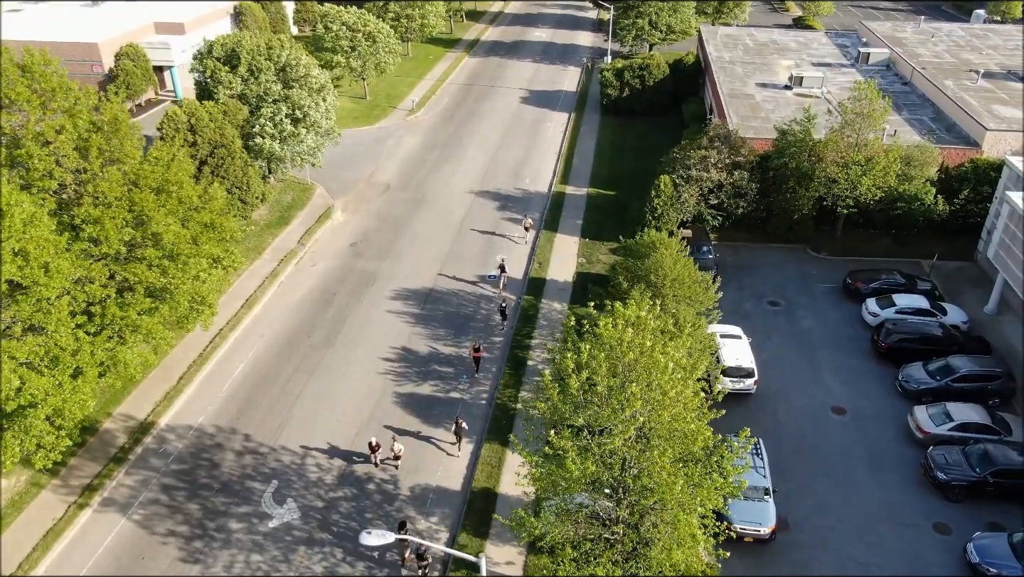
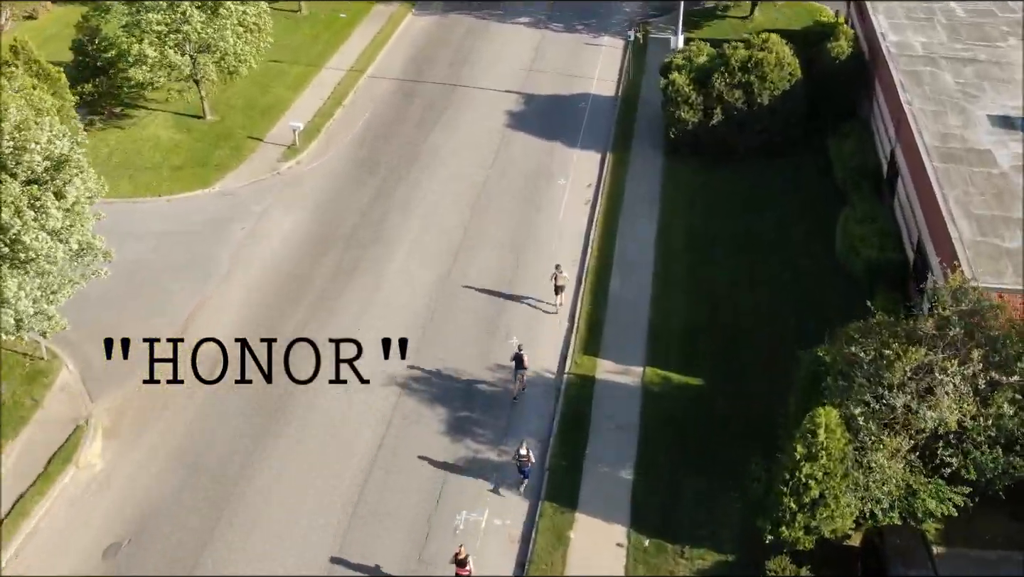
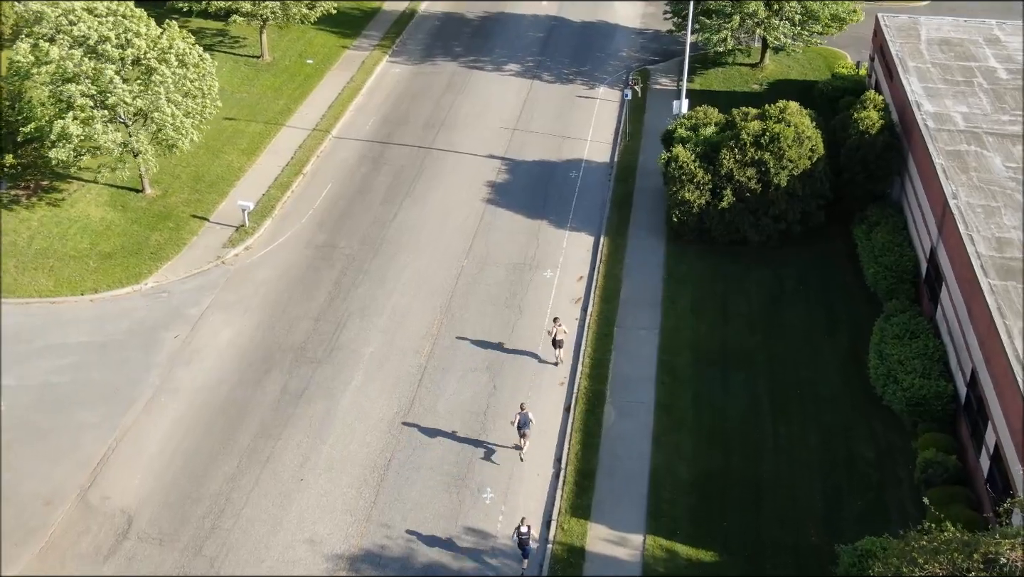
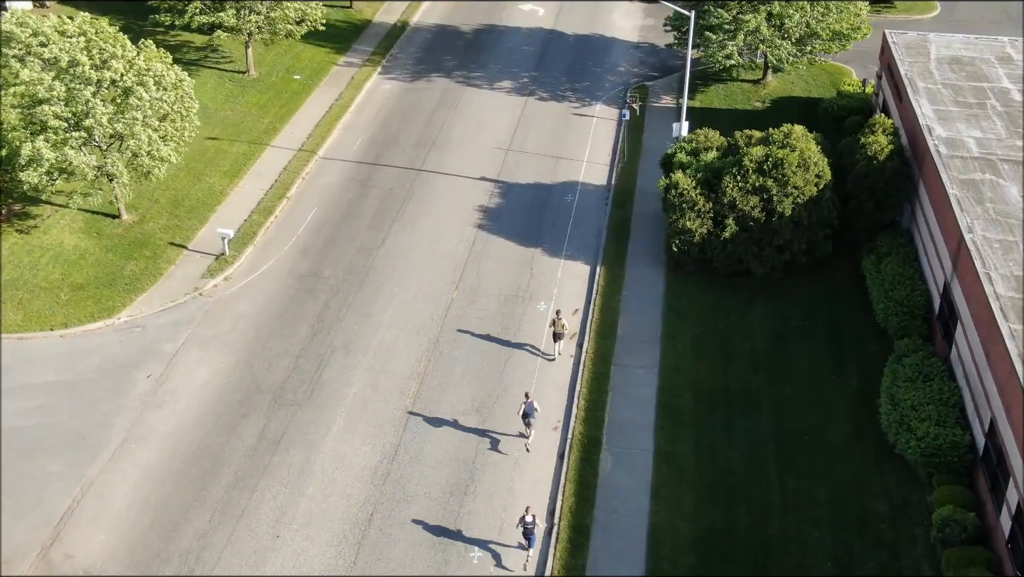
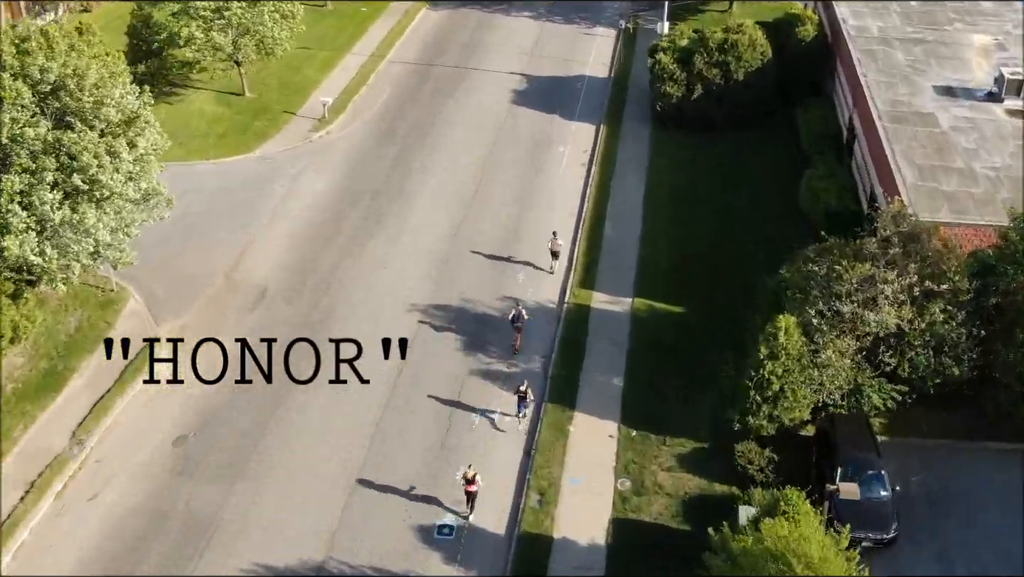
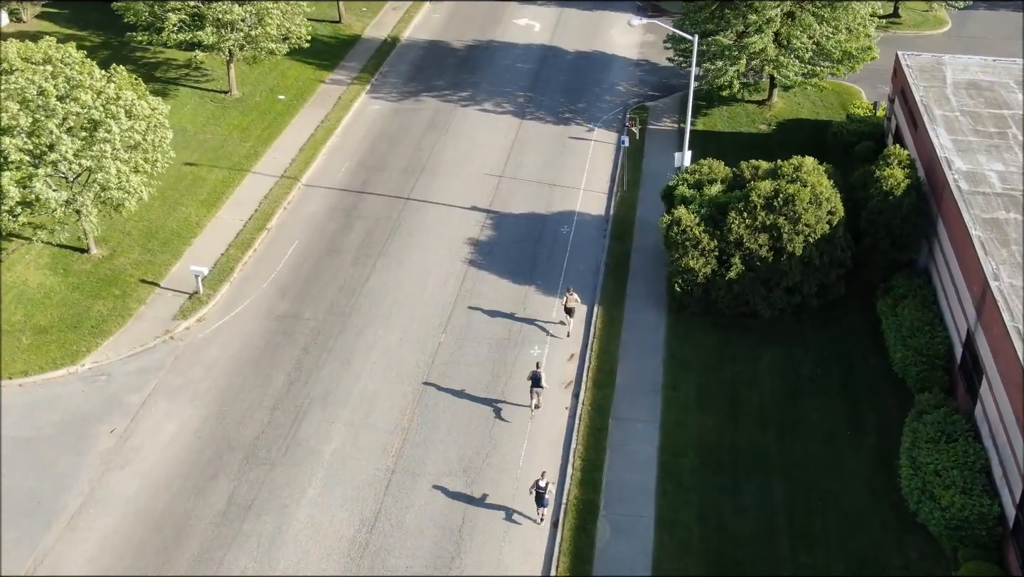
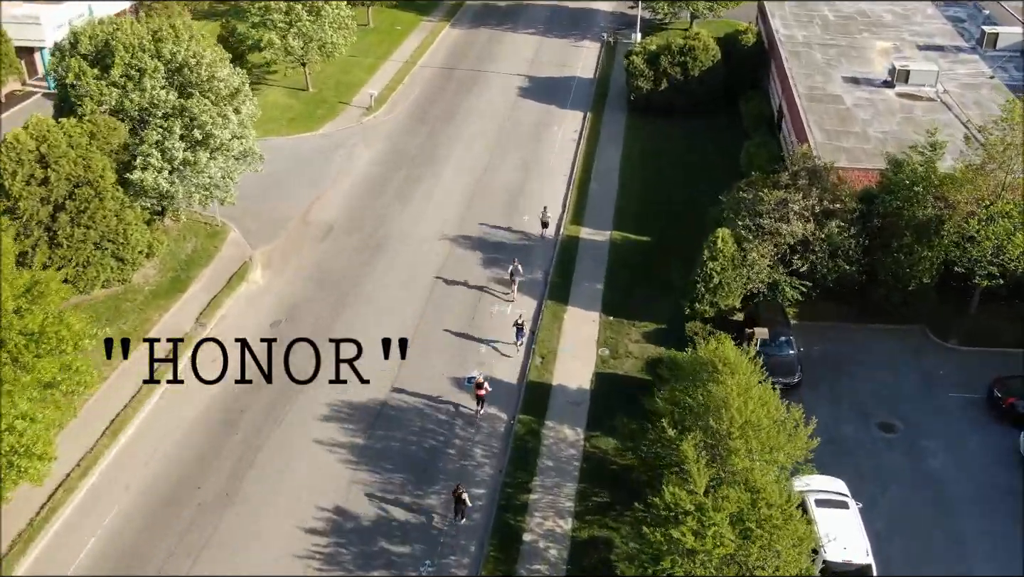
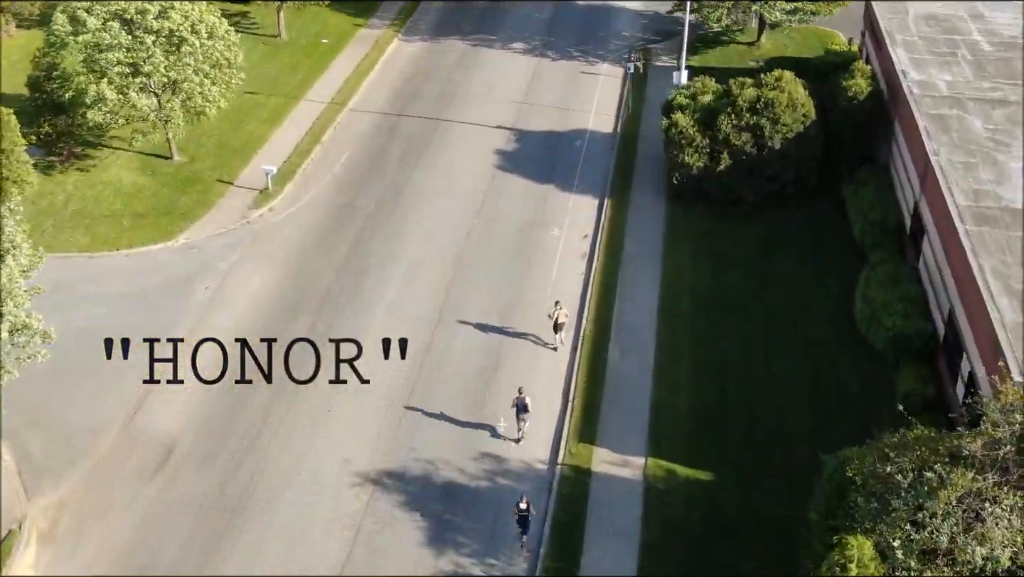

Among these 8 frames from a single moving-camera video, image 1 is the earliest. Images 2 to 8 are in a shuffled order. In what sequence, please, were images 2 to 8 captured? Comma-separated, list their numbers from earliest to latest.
7, 5, 2, 8, 3, 4, 6
